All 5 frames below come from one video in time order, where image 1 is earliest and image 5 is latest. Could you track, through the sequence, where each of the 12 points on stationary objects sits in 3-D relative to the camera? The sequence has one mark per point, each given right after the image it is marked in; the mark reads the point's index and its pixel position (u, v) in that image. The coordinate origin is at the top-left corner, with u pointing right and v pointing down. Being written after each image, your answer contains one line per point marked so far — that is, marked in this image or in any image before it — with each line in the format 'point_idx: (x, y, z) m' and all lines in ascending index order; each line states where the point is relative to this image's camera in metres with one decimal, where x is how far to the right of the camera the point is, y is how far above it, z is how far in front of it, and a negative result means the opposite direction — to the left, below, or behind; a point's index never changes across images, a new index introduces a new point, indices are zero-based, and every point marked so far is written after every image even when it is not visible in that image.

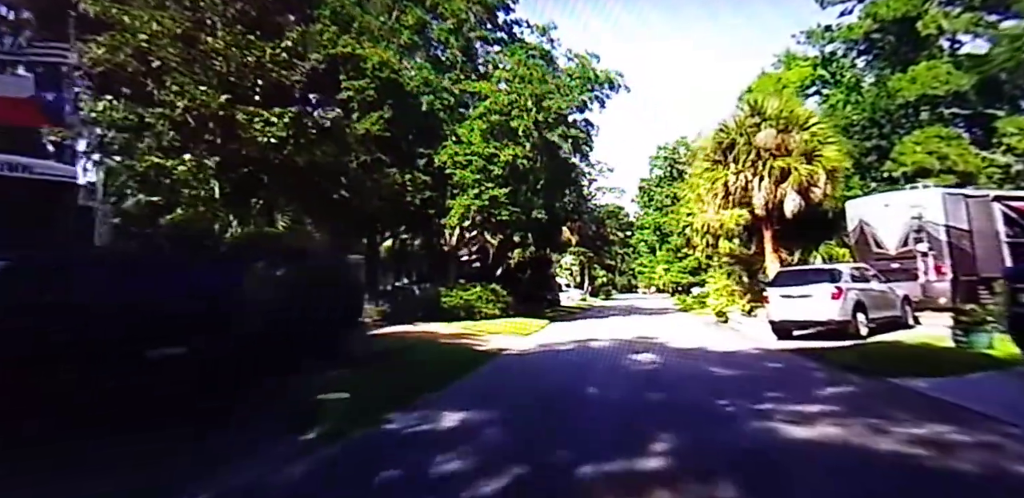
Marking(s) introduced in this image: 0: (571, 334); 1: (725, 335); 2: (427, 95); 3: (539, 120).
0: (+1.3, -1.8, +9.6) m
1: (+4.0, -1.6, +8.5) m
2: (-2.4, +4.3, +12.8) m
3: (+0.7, +4.2, +14.1) m
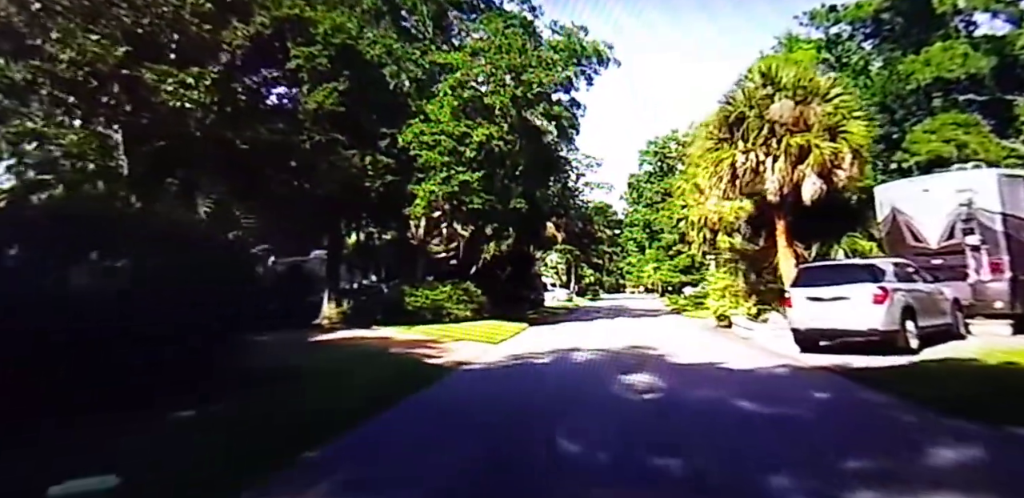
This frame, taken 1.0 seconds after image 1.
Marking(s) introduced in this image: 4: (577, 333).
0: (+0.7, -1.7, +8.2) m
1: (+3.5, -1.5, +7.1) m
2: (-3.0, +4.5, +11.3) m
3: (+0.1, +4.3, +12.6) m
4: (+1.5, -1.9, +10.5) m
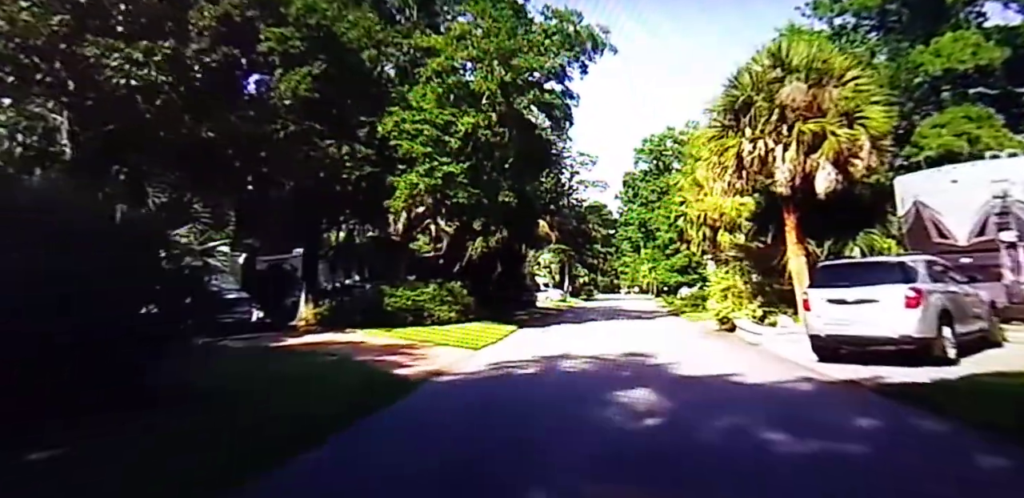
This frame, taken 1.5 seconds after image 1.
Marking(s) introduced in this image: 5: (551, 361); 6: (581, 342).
0: (+0.5, -1.6, +7.5) m
1: (+3.3, -1.4, +6.4) m
2: (-3.2, +4.6, +10.5) m
3: (-0.2, +4.4, +11.9) m
4: (+1.2, -1.9, +9.8) m
5: (+0.5, -1.5, +5.9) m
6: (+1.3, -1.8, +8.7) m
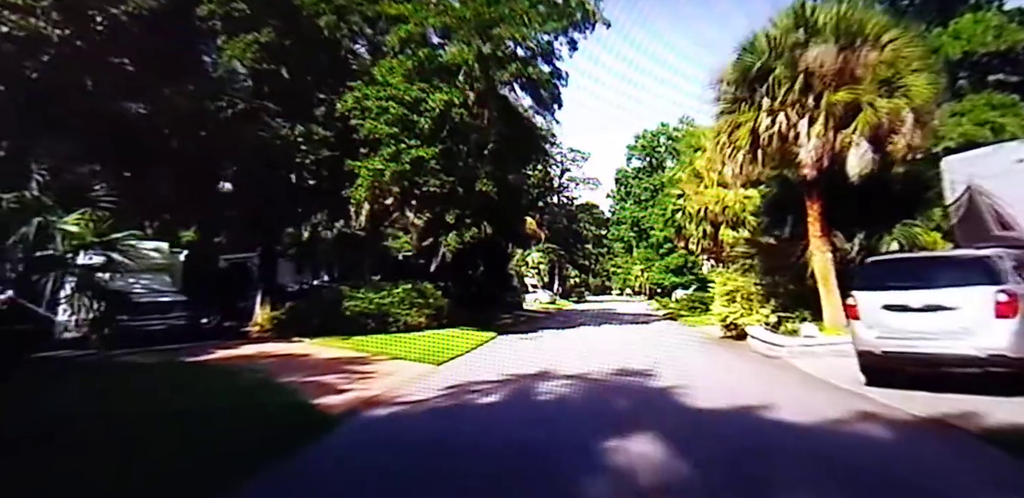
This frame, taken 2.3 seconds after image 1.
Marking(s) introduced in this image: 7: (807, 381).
0: (+0.1, -1.5, +6.3) m
1: (+2.9, -1.4, +5.3) m
2: (-3.6, +4.7, +9.2) m
3: (-0.6, +4.5, +10.7) m
4: (+0.8, -1.8, +8.6) m
5: (+0.1, -1.4, +4.7) m
6: (+0.9, -1.7, +7.5) m
7: (+2.8, -1.3, +4.5) m
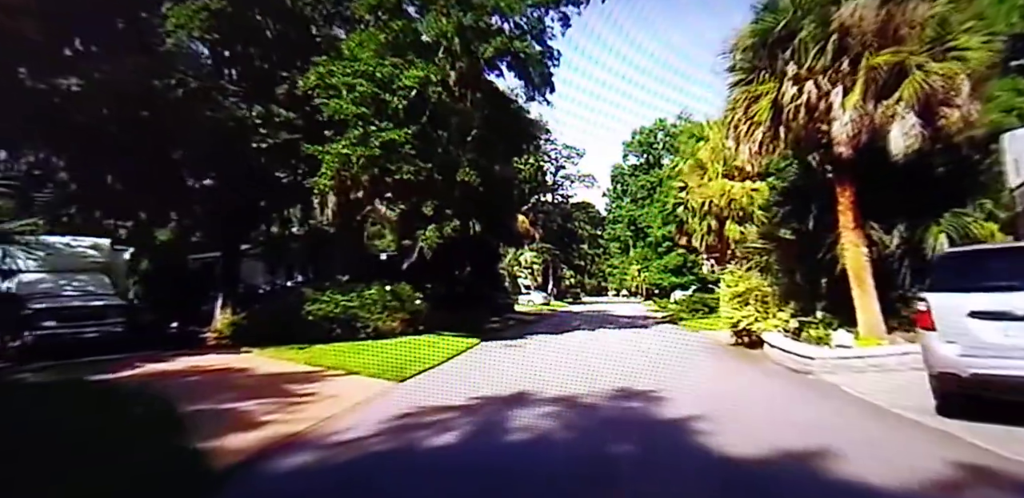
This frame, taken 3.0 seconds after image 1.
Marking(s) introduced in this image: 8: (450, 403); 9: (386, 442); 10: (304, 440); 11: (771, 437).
0: (-0.1, -1.5, +5.3) m
1: (+2.7, -1.3, +4.3) m
2: (-3.9, +4.7, +8.3) m
3: (-0.9, +4.5, +9.7) m
4: (+0.5, -1.8, +7.7) m
5: (-0.1, -1.3, +3.7) m
6: (+0.6, -1.6, +6.5) m
7: (+2.6, -1.2, +3.6) m
8: (-0.6, -1.4, +4.6) m
9: (-0.8, -1.3, +3.1) m
10: (-1.4, -1.3, +3.2) m
11: (+1.7, -1.2, +3.0) m
